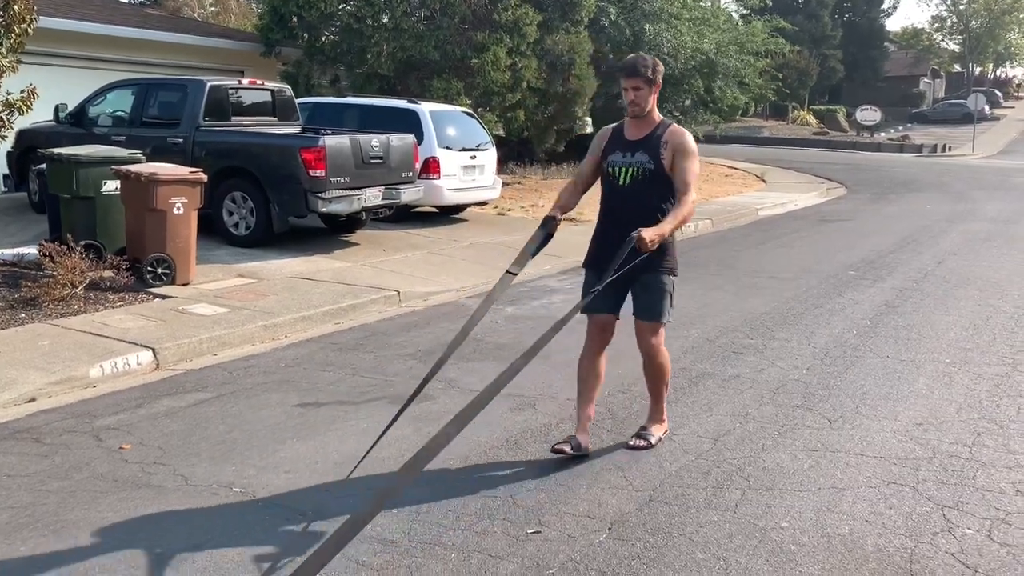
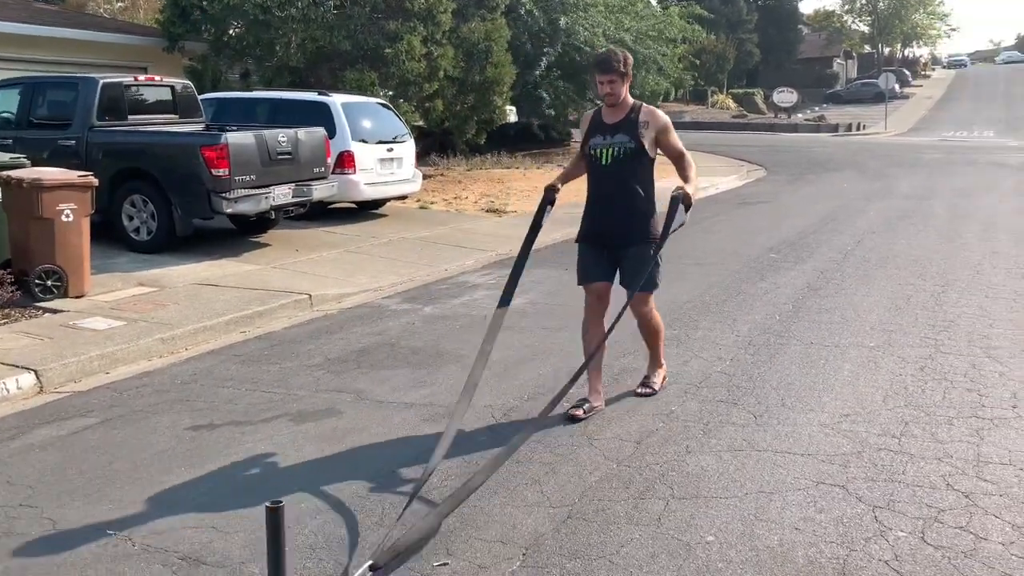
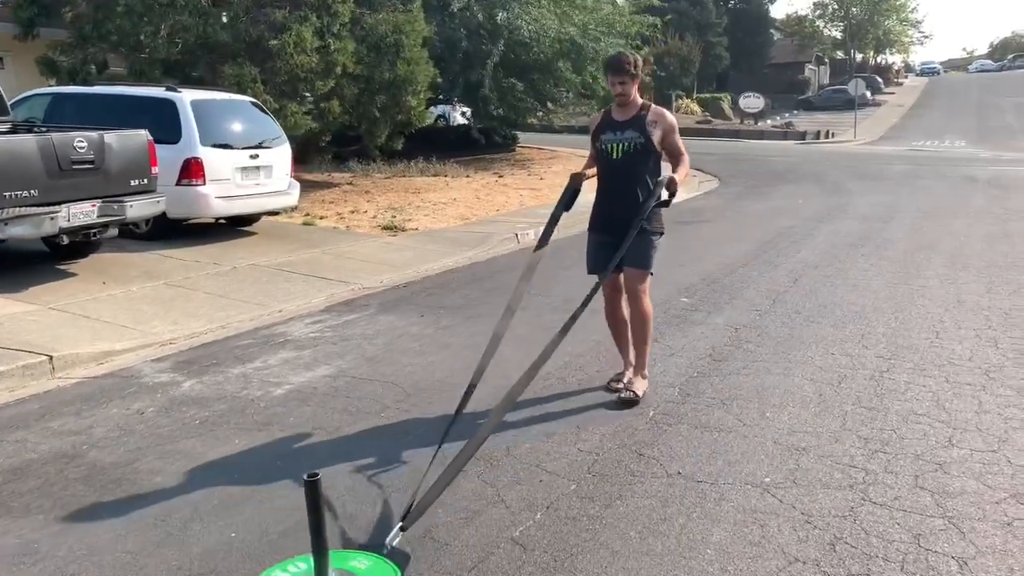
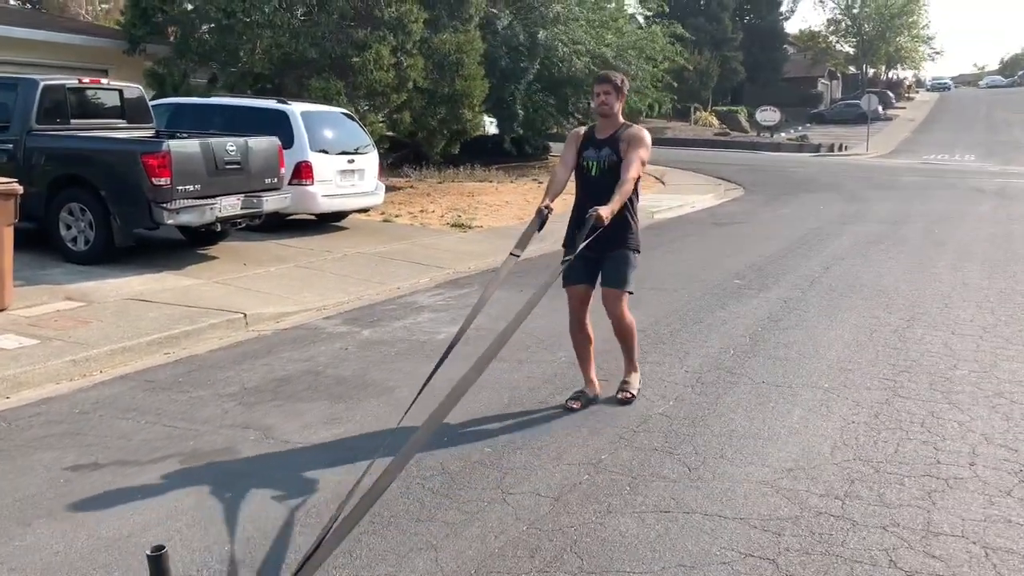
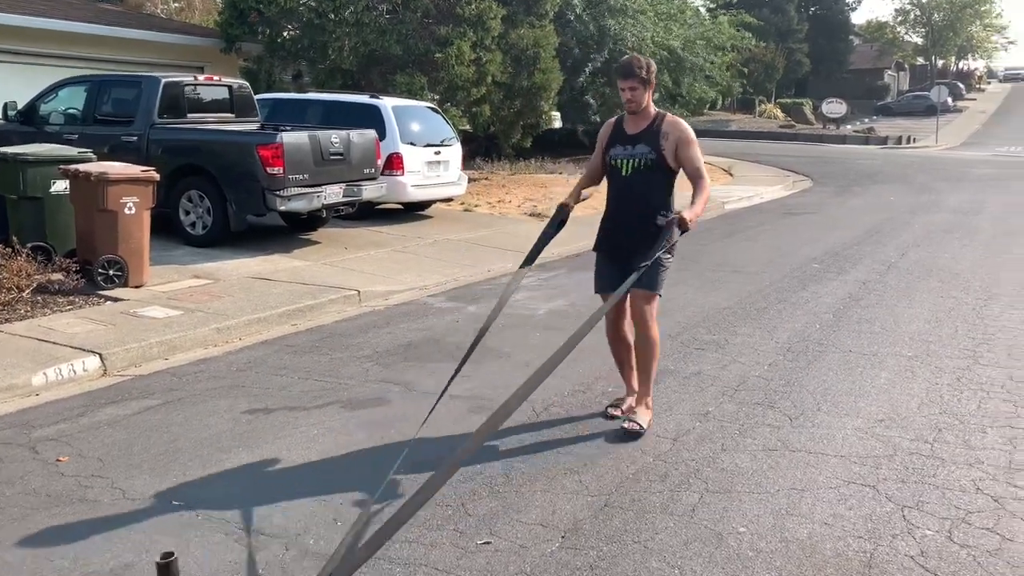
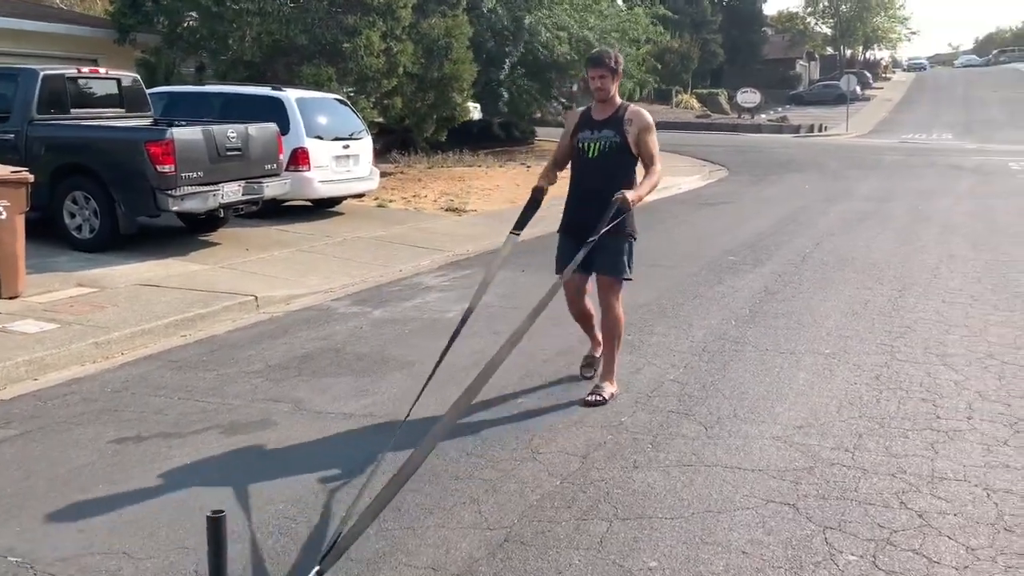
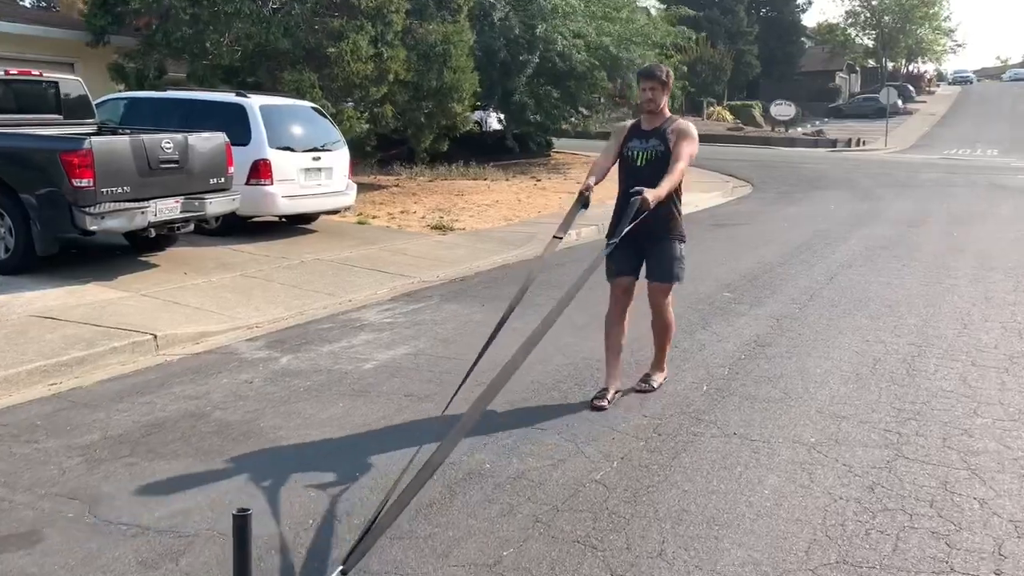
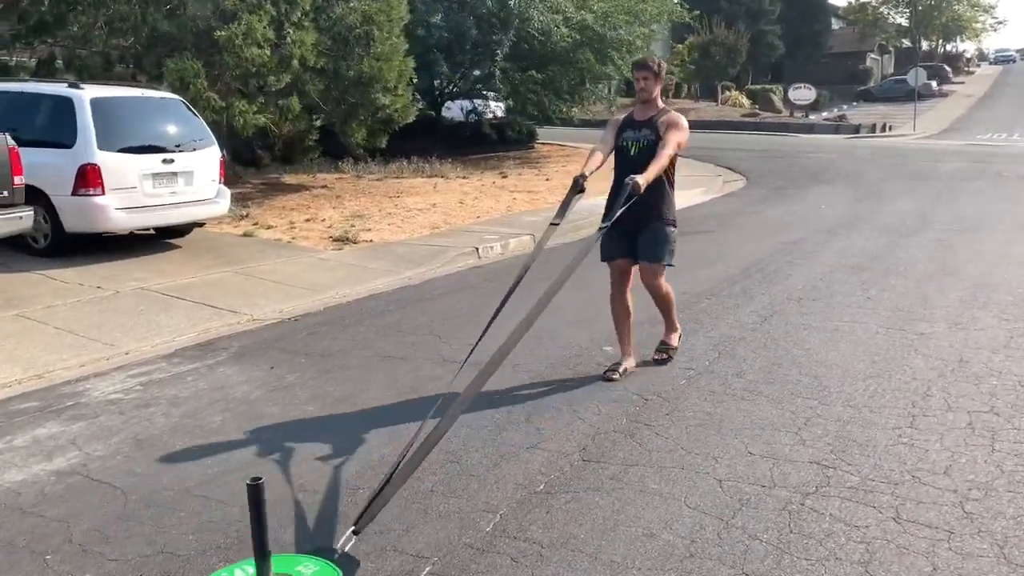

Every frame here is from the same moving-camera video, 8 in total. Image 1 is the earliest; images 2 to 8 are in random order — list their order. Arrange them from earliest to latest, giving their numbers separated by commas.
5, 2, 6, 4, 7, 3, 8
